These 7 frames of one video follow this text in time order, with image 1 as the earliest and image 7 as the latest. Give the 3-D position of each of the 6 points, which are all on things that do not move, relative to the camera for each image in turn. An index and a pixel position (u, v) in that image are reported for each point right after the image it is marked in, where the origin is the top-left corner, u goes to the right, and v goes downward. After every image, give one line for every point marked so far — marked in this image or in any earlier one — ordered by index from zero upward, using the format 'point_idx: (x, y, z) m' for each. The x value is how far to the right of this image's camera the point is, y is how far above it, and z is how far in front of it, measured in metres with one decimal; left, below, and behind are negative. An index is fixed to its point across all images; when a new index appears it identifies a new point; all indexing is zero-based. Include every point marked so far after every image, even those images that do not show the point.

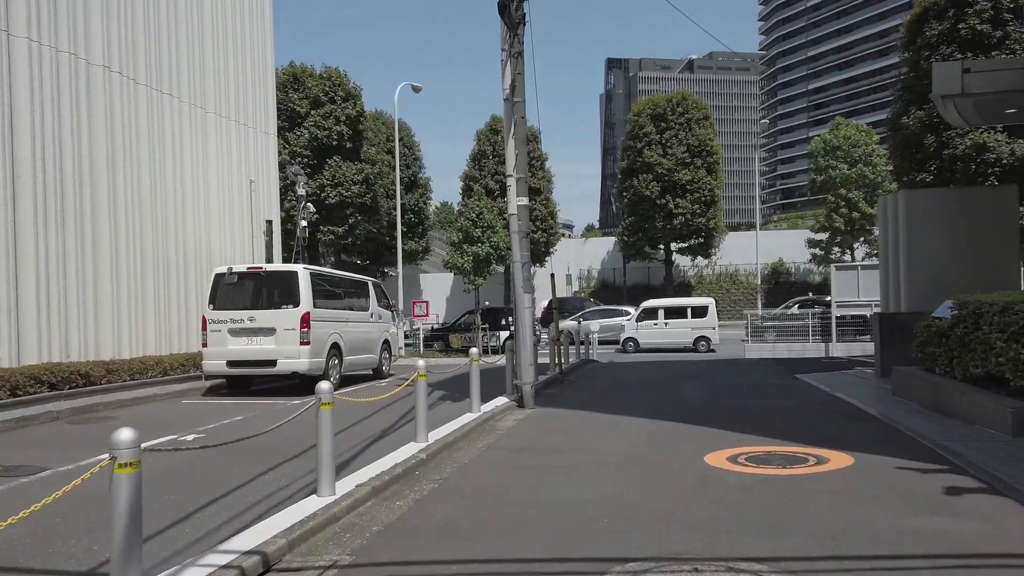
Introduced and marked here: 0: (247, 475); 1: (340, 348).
0: (-2.3, -1.6, +6.2) m
1: (-2.8, -1.0, +11.8) m
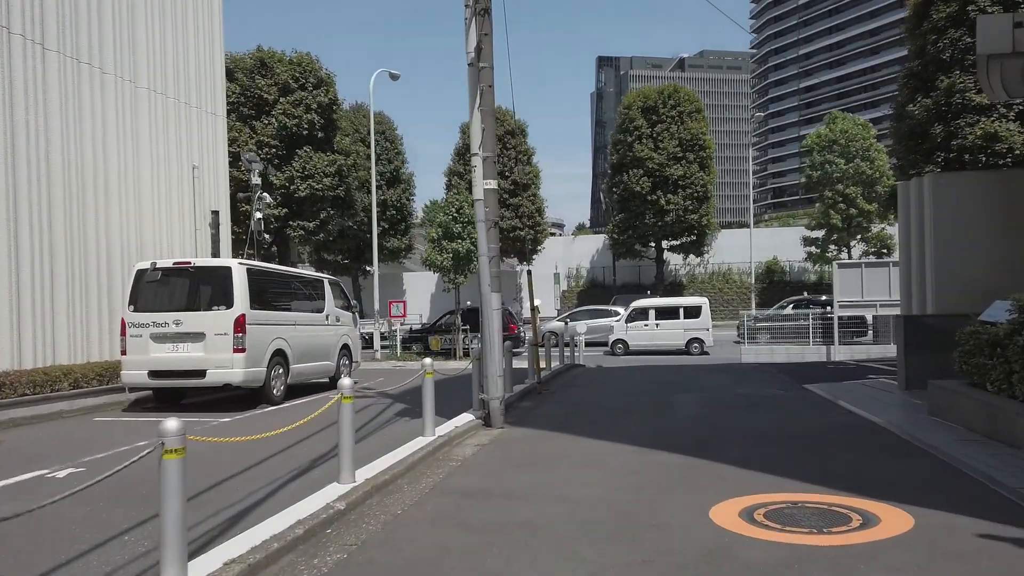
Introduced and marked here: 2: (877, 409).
0: (-2.6, -1.6, +4.8) m
1: (-3.2, -1.0, +10.4) m
2: (+4.4, -1.5, +8.8) m
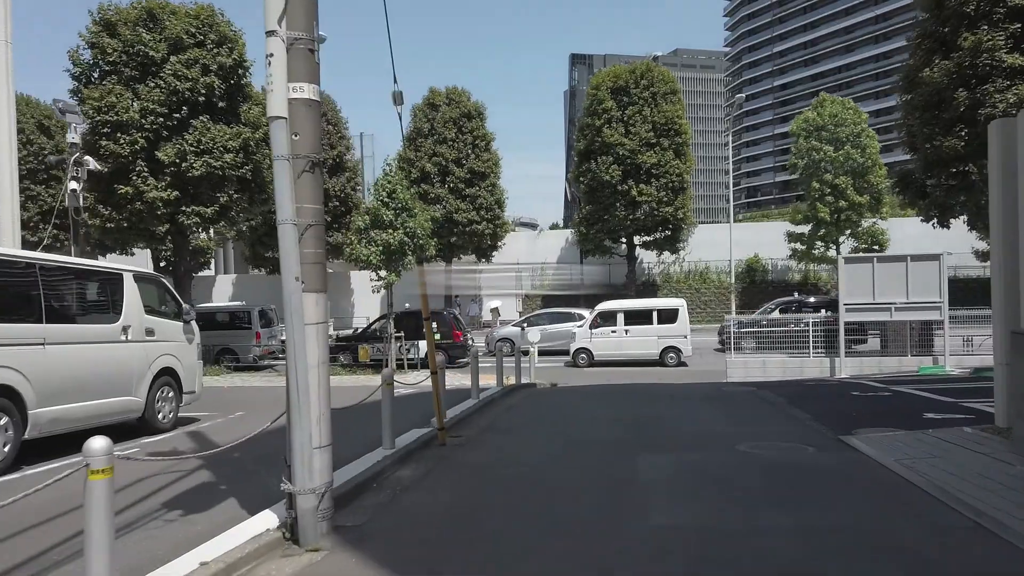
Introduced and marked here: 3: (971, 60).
0: (-3.6, -1.6, +0.8) m
1: (-4.4, -0.9, +6.4) m
2: (+3.4, -1.5, +5.1) m
3: (+10.3, +5.1, +16.3) m
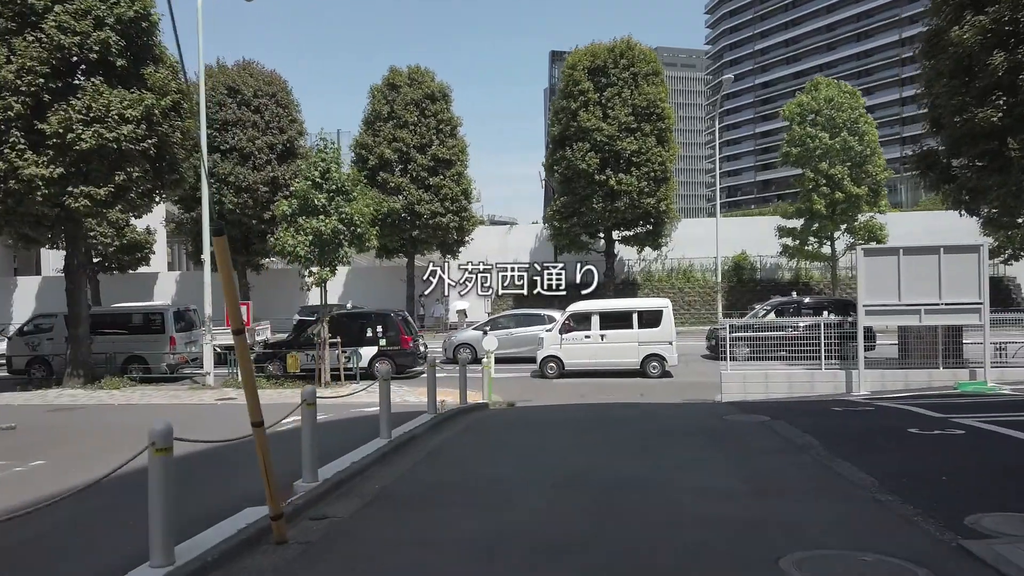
0: (-4.1, -1.5, -2.3) m
1: (-5.0, -0.9, +3.3) m
2: (+2.7, -1.5, +2.2) m
3: (+9.4, +5.1, +13.6) m
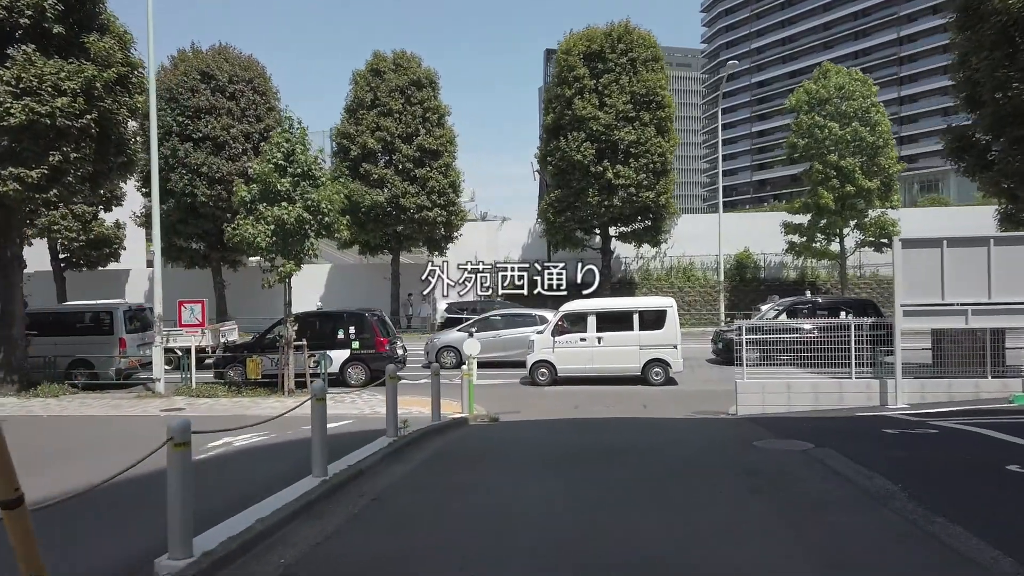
0: (-4.2, -1.4, -4.1) m
1: (-5.2, -0.8, +1.5) m
2: (+2.6, -1.4, +0.4) m
3: (+9.1, +5.2, +11.9) m
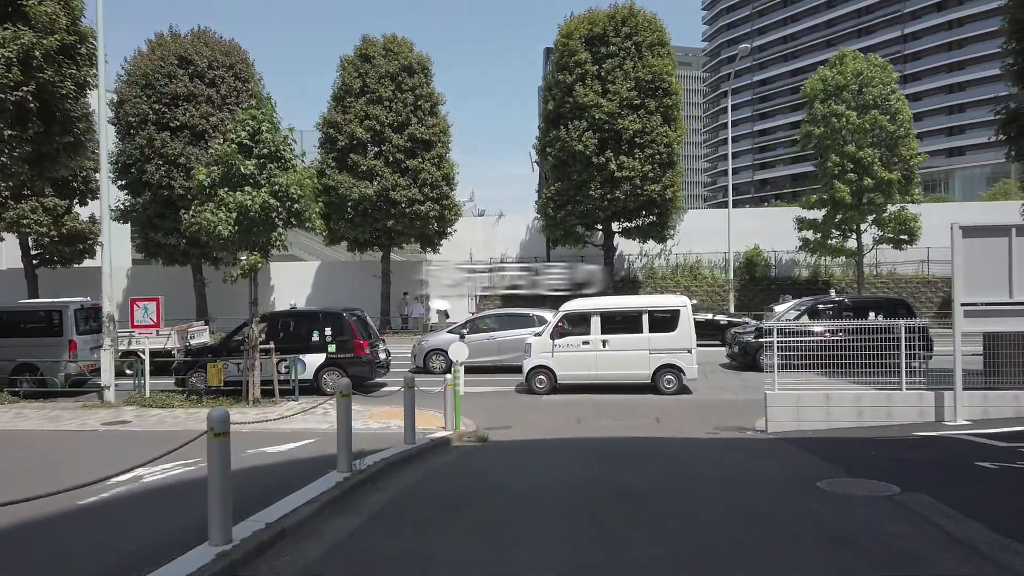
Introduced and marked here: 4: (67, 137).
0: (-4.3, -1.3, -5.8) m
1: (-5.3, -0.7, -0.3) m
2: (+2.5, -1.3, -1.3) m
3: (+9.0, +5.2, +10.2) m
4: (-8.7, +3.0, +14.2) m
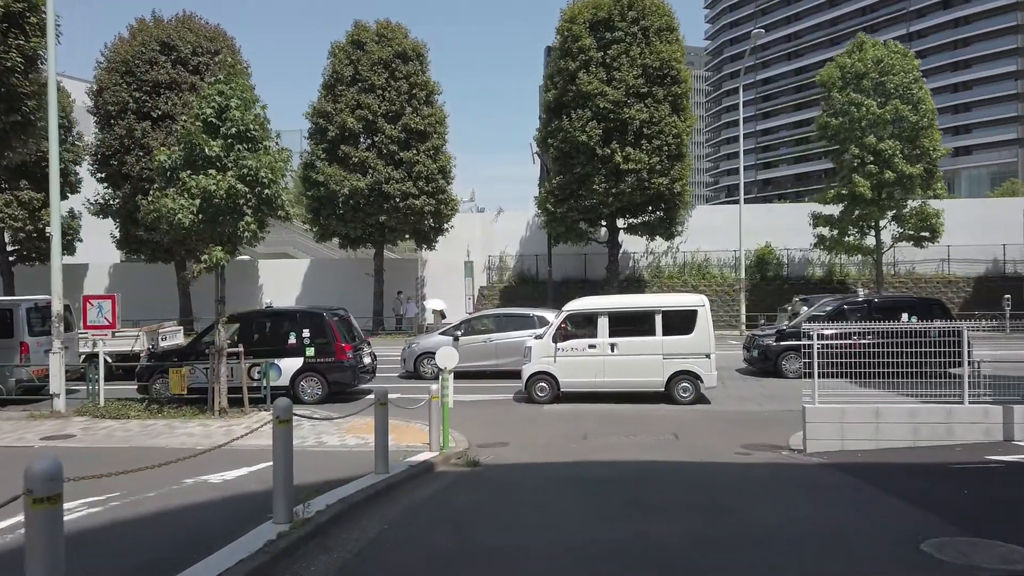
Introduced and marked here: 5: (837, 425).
0: (-4.4, -1.3, -7.3) m
1: (-5.3, -0.6, -1.7) m
2: (+2.4, -1.3, -2.8) m
3: (+9.0, +5.3, +8.7) m
4: (-8.7, +3.0, +12.8) m
5: (+4.1, -1.7, +9.2) m
